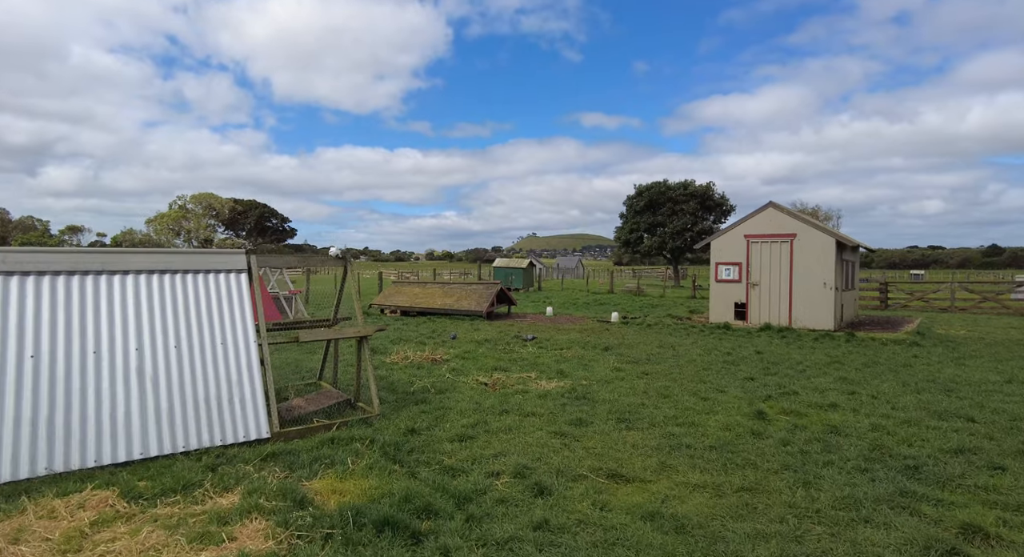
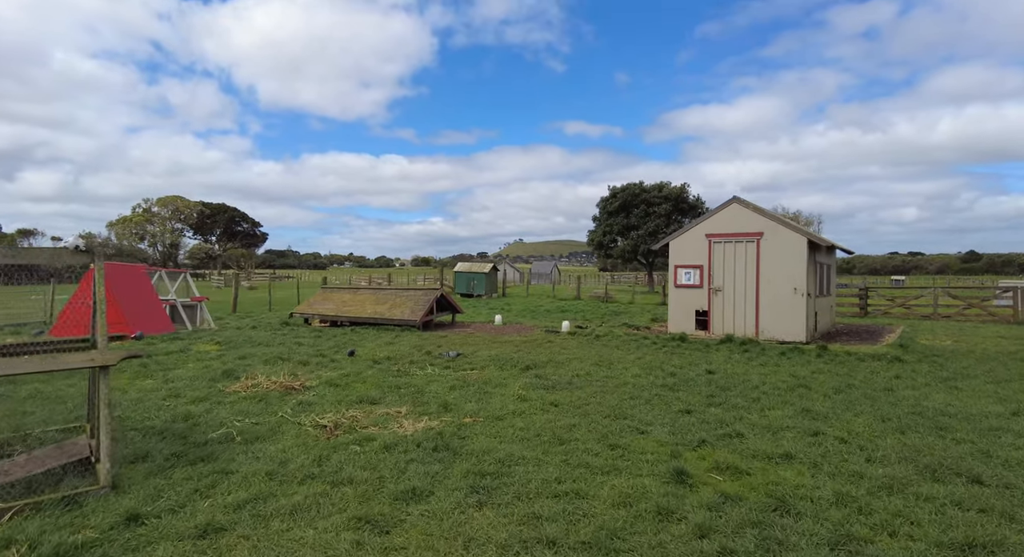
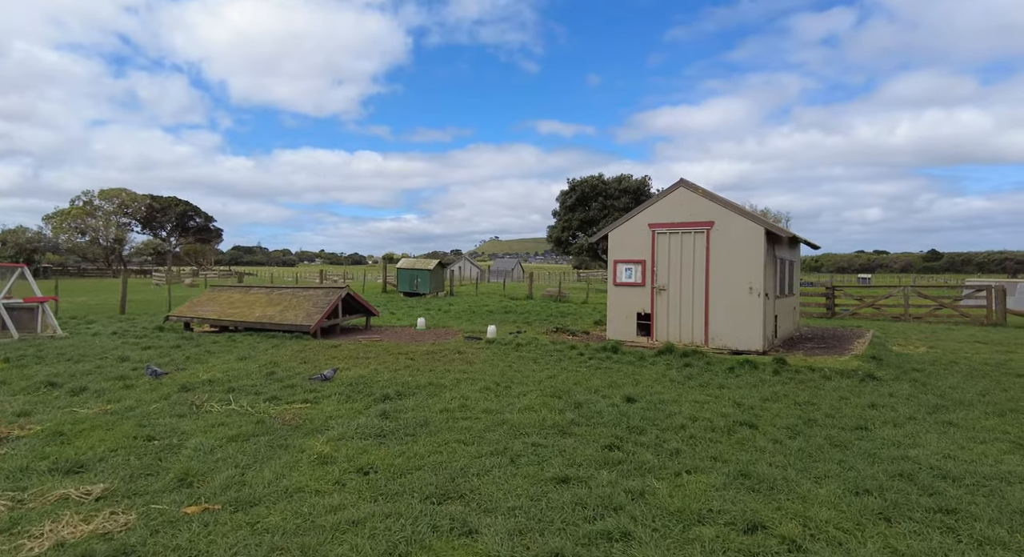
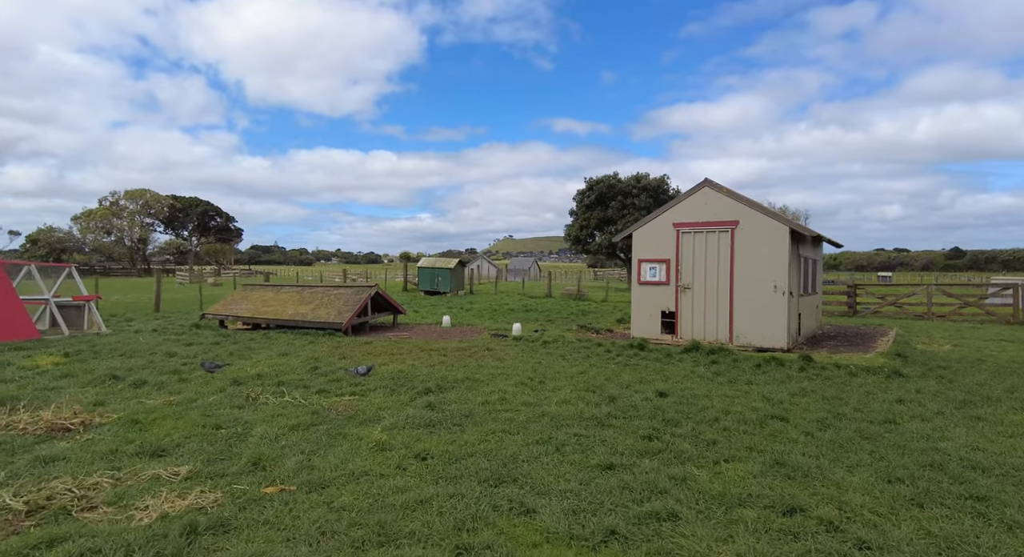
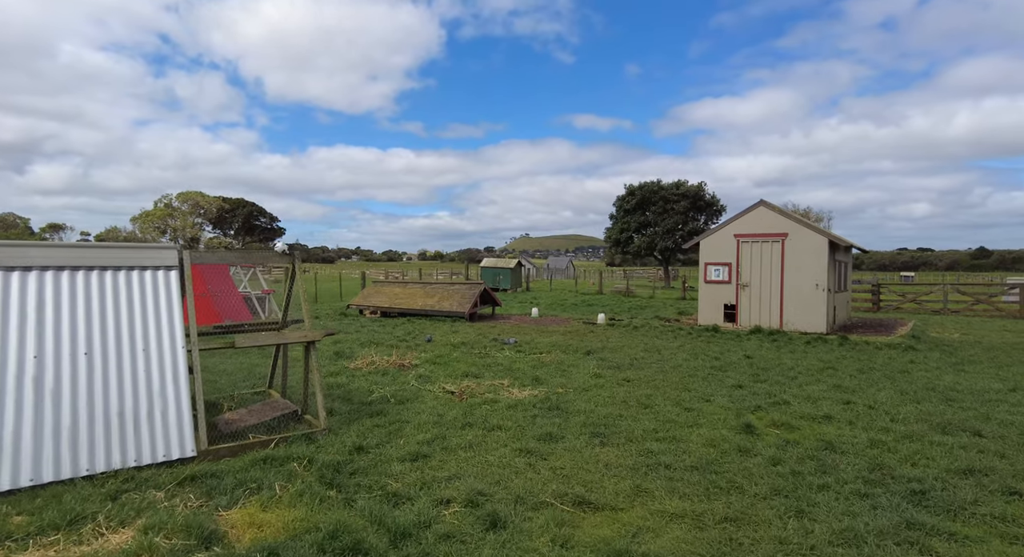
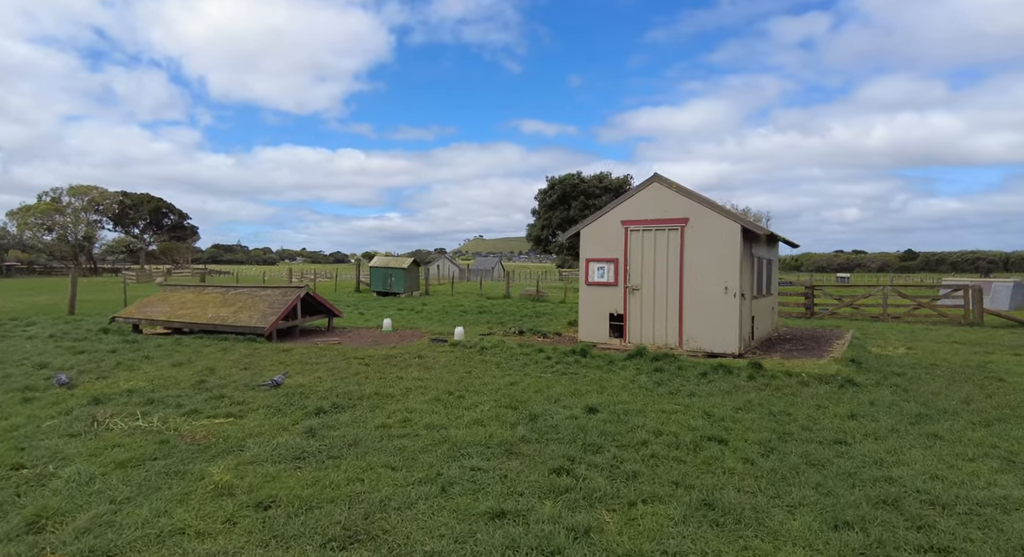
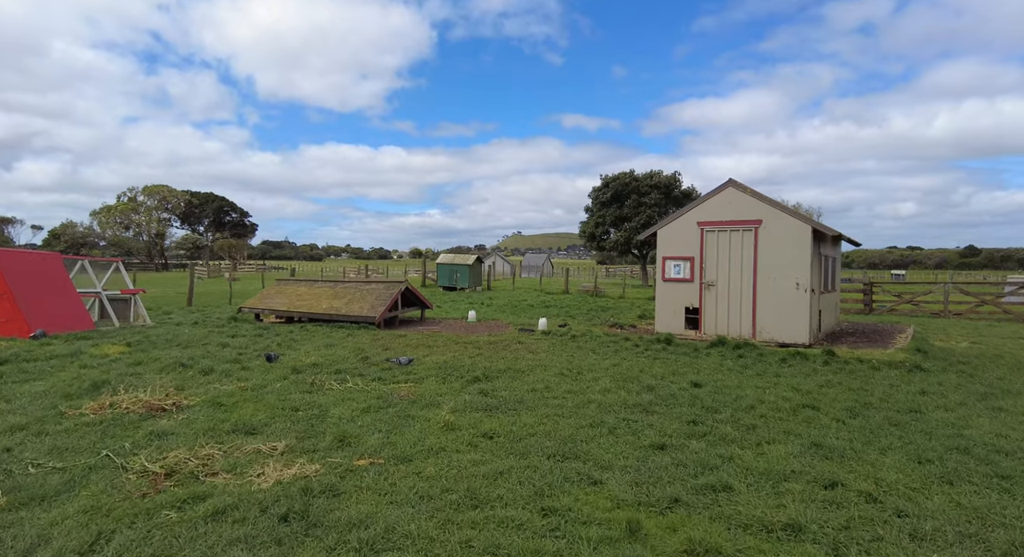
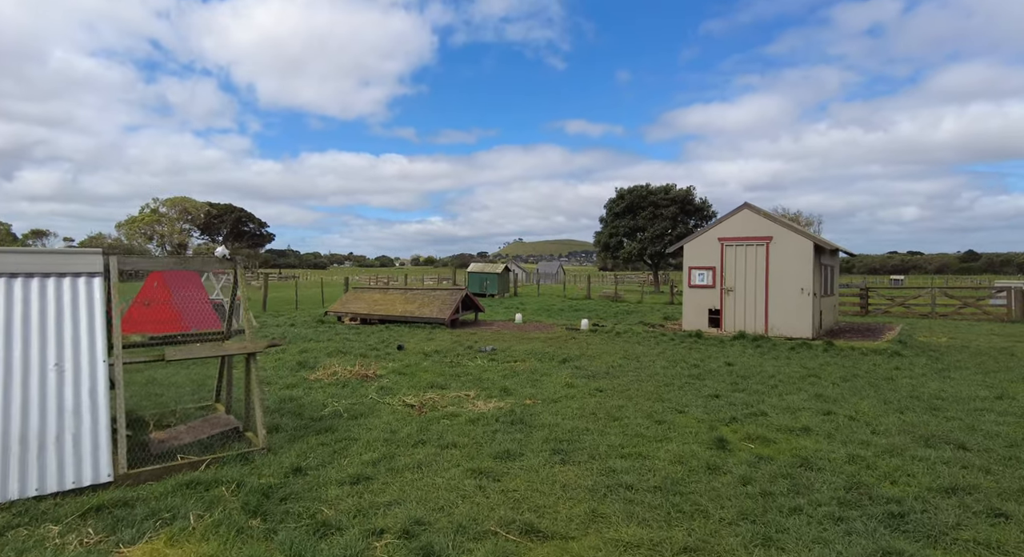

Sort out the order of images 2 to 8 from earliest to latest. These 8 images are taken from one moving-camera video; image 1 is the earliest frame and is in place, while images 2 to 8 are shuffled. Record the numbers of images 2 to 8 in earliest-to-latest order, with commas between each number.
5, 8, 2, 7, 4, 3, 6
